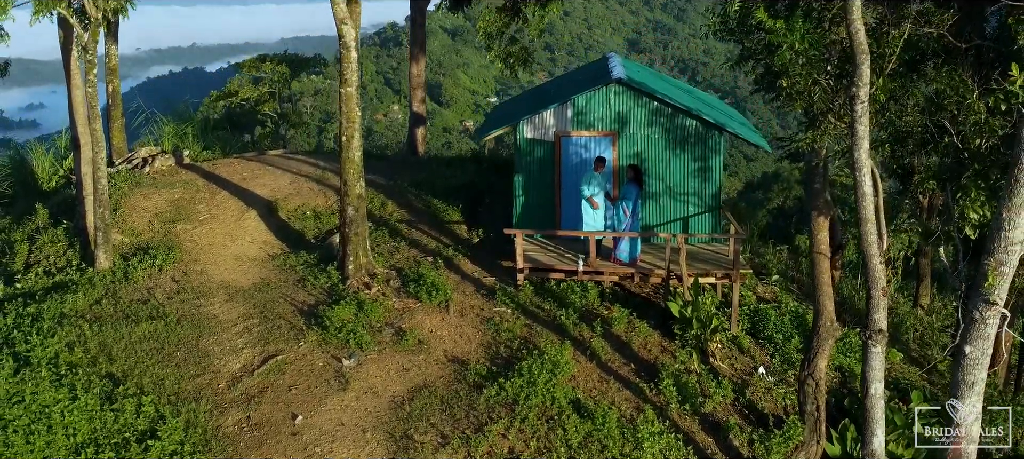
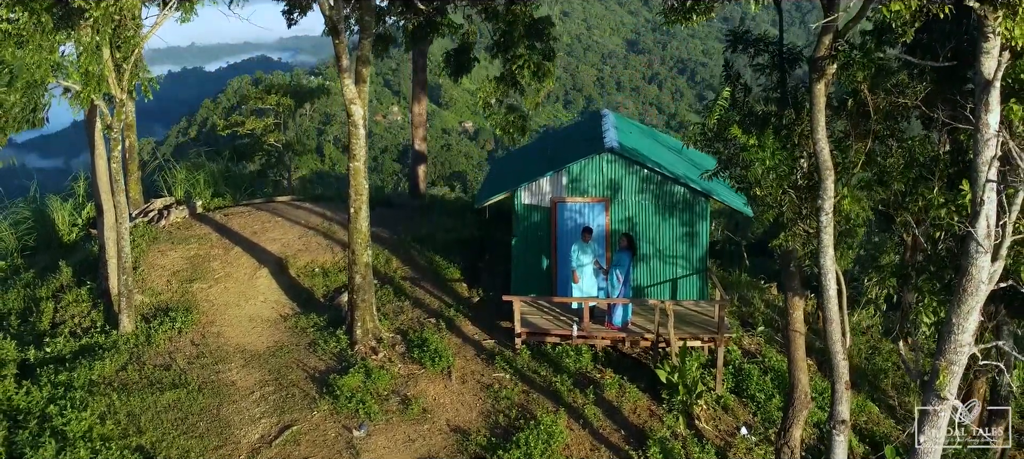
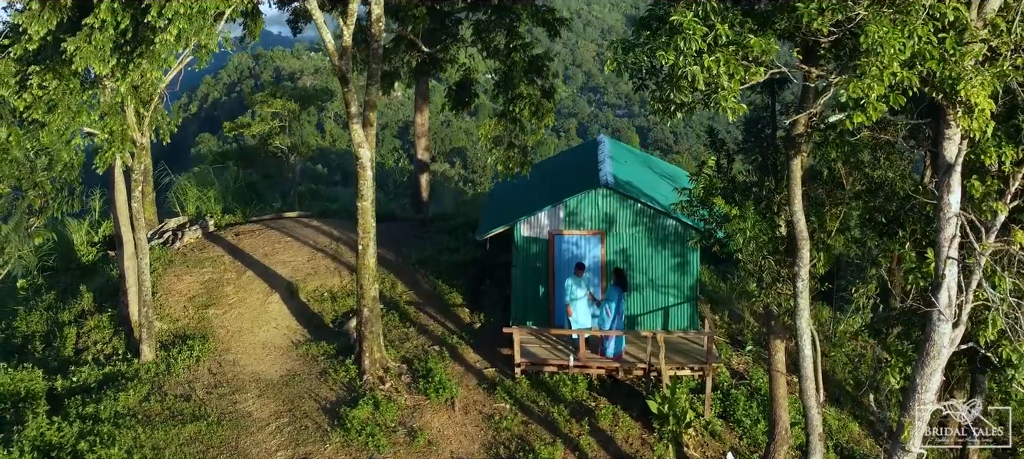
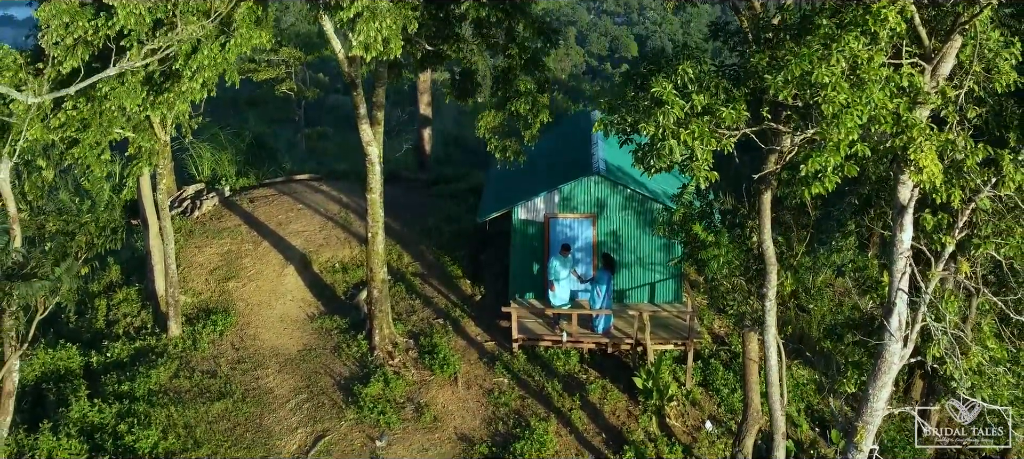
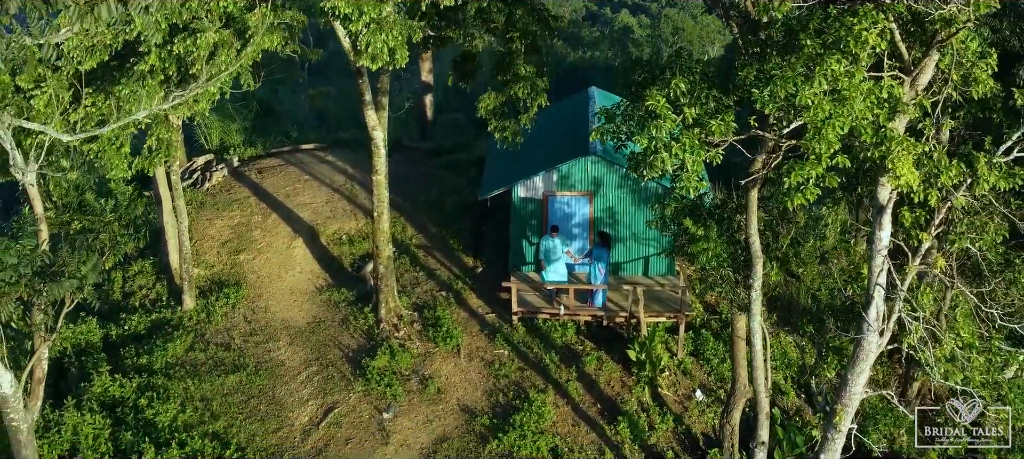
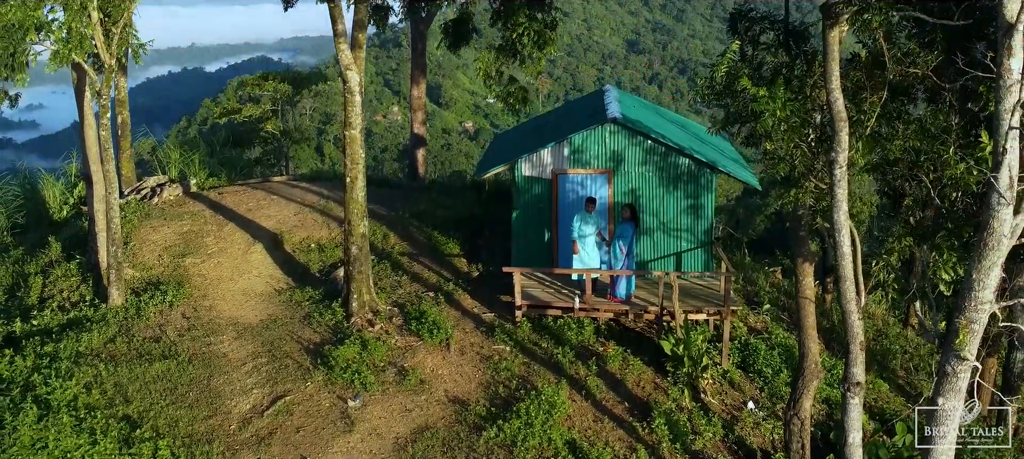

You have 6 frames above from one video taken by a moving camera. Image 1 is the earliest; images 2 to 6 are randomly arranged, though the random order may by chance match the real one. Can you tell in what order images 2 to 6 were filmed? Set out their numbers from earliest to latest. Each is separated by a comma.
6, 2, 3, 4, 5
